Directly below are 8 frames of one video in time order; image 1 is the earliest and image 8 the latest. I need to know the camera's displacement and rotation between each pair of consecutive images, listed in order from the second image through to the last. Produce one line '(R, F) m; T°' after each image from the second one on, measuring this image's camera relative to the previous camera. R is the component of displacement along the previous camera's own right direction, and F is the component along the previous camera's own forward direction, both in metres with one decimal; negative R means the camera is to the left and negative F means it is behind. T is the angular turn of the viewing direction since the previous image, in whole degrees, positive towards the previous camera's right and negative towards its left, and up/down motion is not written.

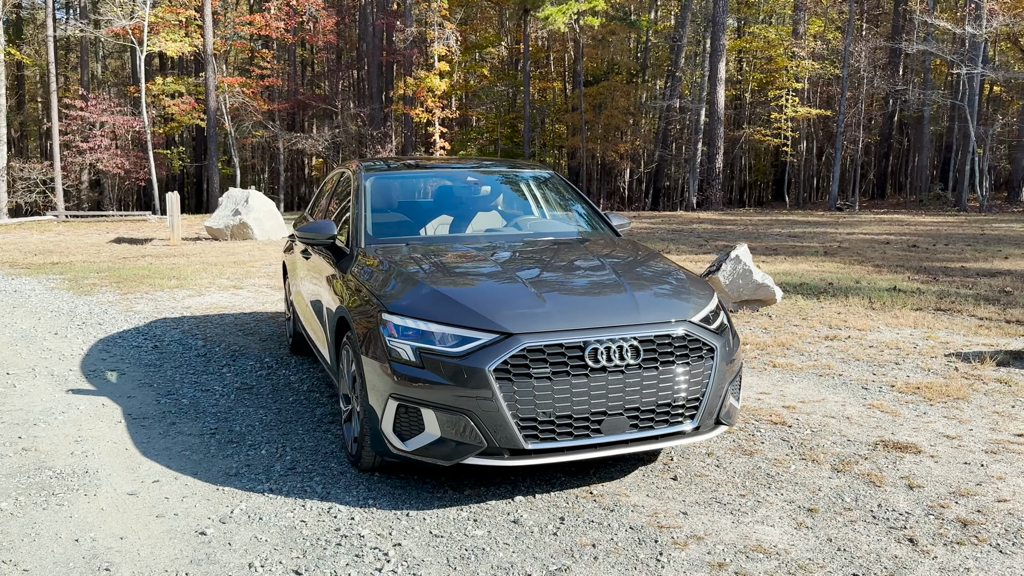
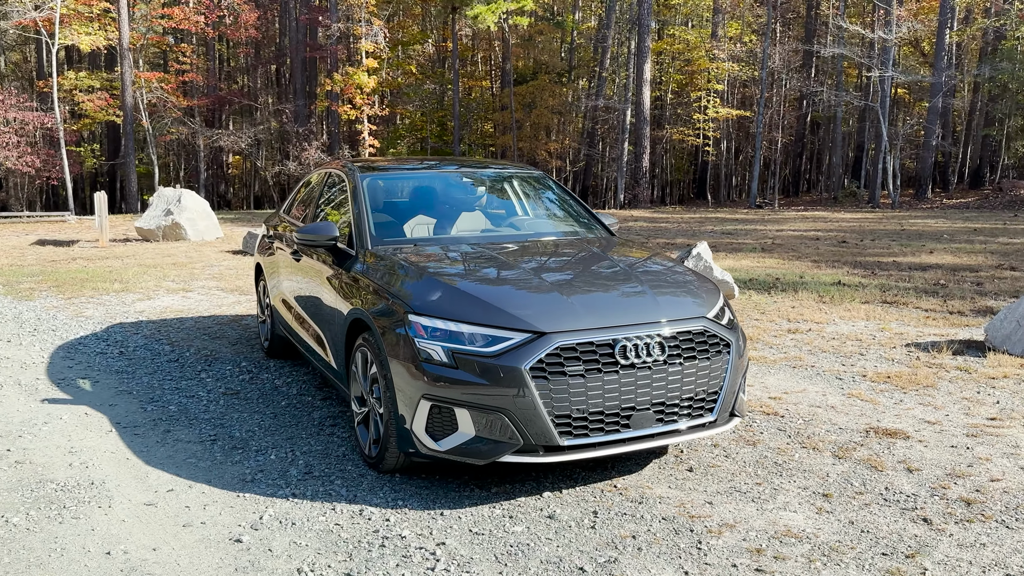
(-0.4, 0.0) m; +5°
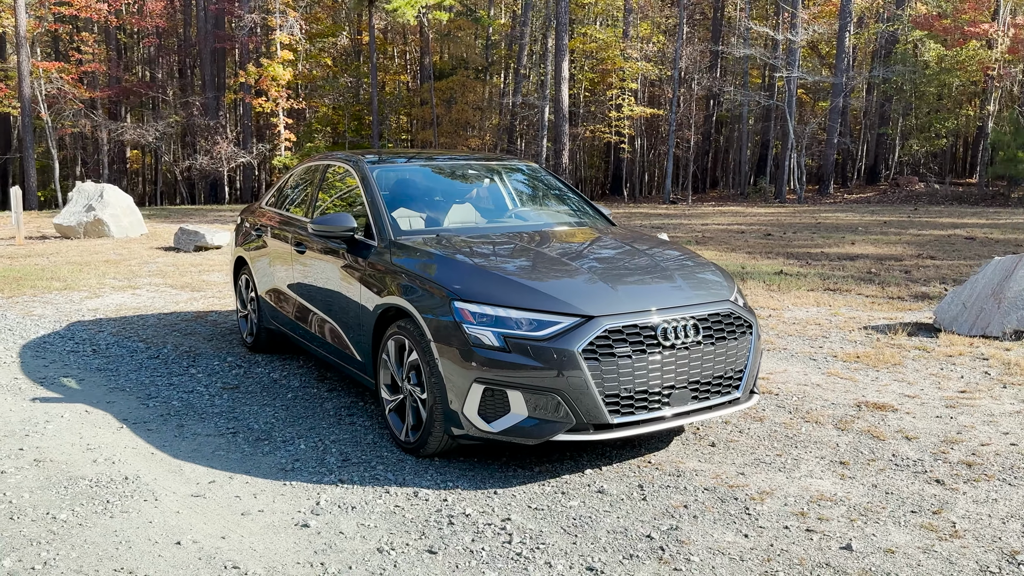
(-0.6, -0.1) m; +6°
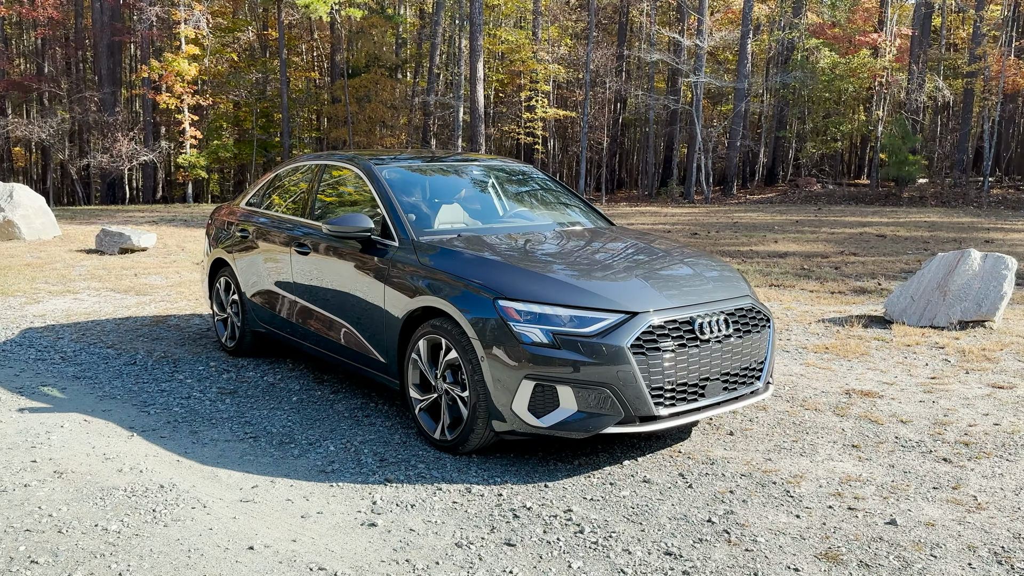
(-0.6, 0.0) m; +7°
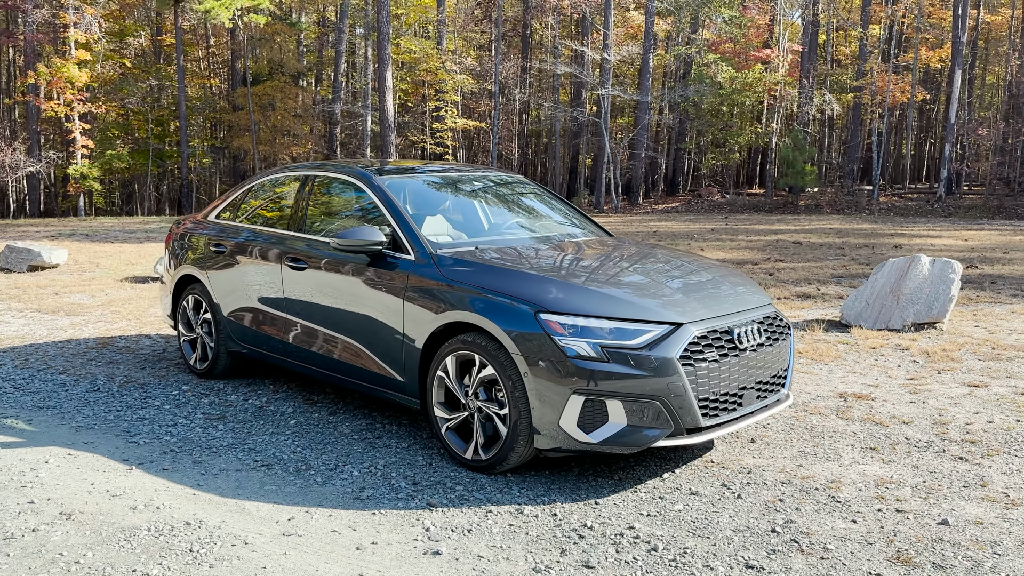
(-0.6, +0.1) m; +7°
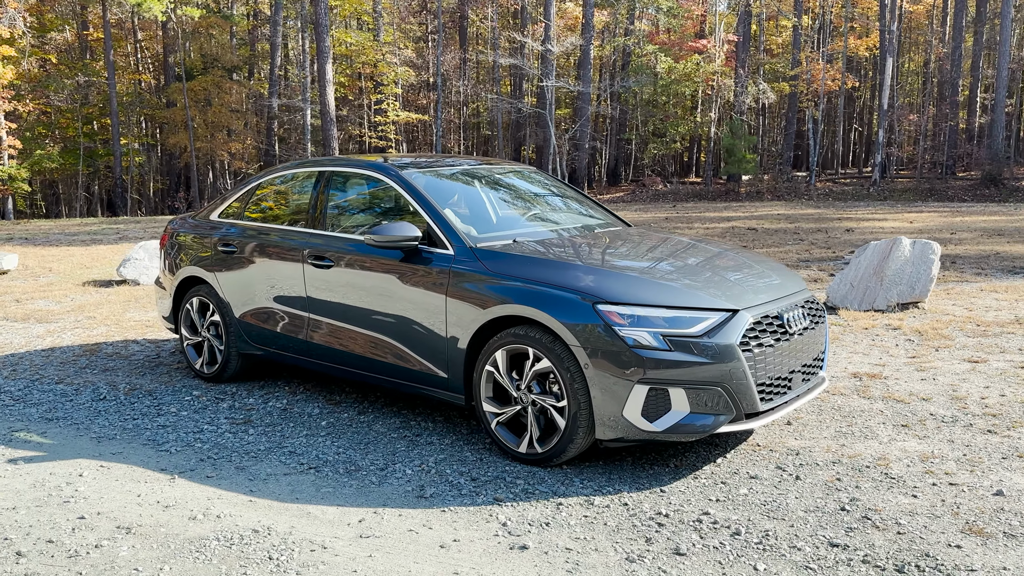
(-0.5, 0.0) m; +4°
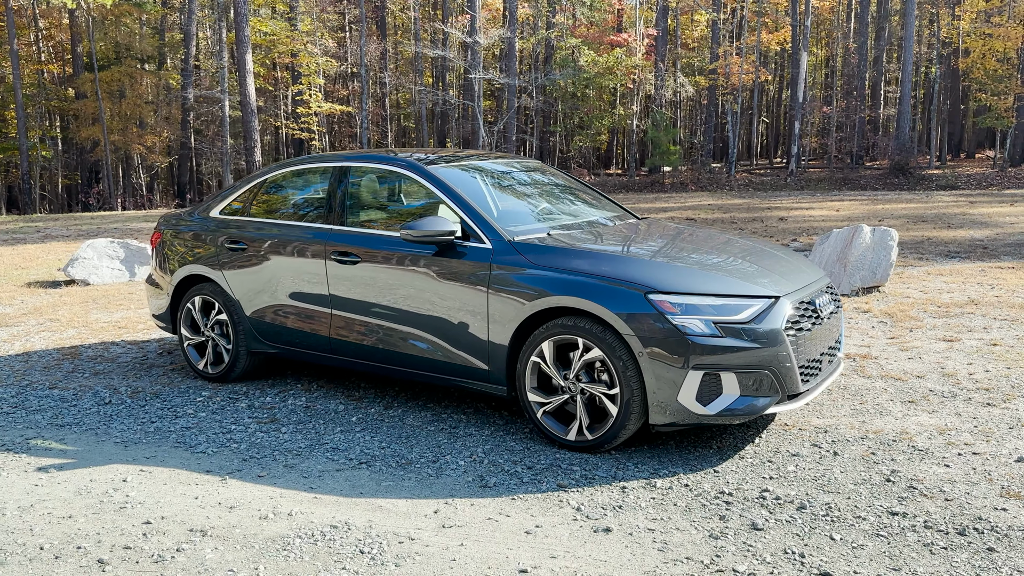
(-0.6, -0.1) m; +6°
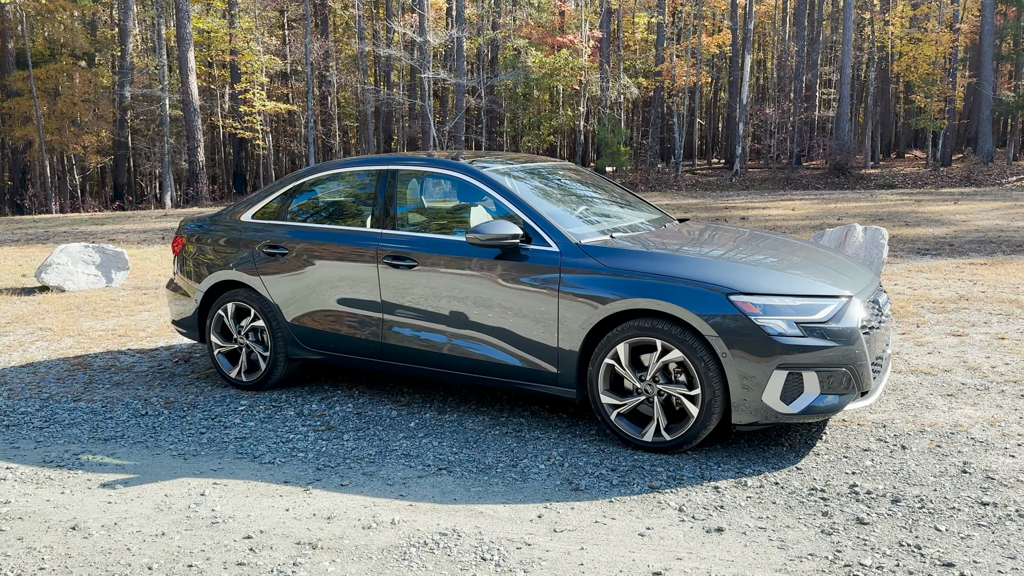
(-0.7, 0.0) m; +4°
